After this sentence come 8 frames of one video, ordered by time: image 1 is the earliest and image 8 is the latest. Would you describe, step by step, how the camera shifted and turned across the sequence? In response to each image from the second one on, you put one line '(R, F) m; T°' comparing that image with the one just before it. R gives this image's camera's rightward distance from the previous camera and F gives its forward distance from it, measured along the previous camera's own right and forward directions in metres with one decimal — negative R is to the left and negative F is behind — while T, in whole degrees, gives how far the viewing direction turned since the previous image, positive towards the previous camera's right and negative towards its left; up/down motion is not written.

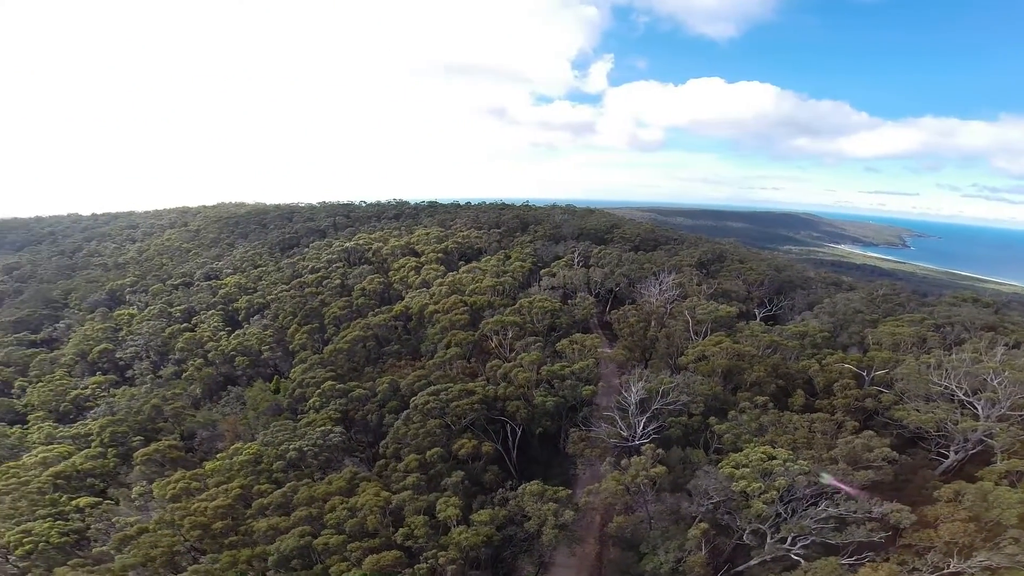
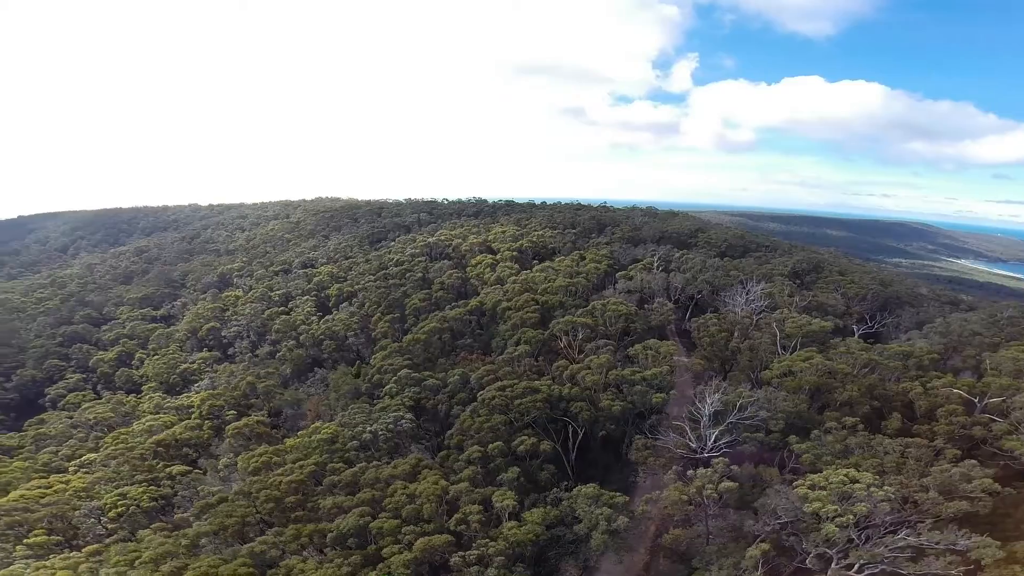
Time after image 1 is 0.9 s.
(+0.7, +0.3) m; -8°
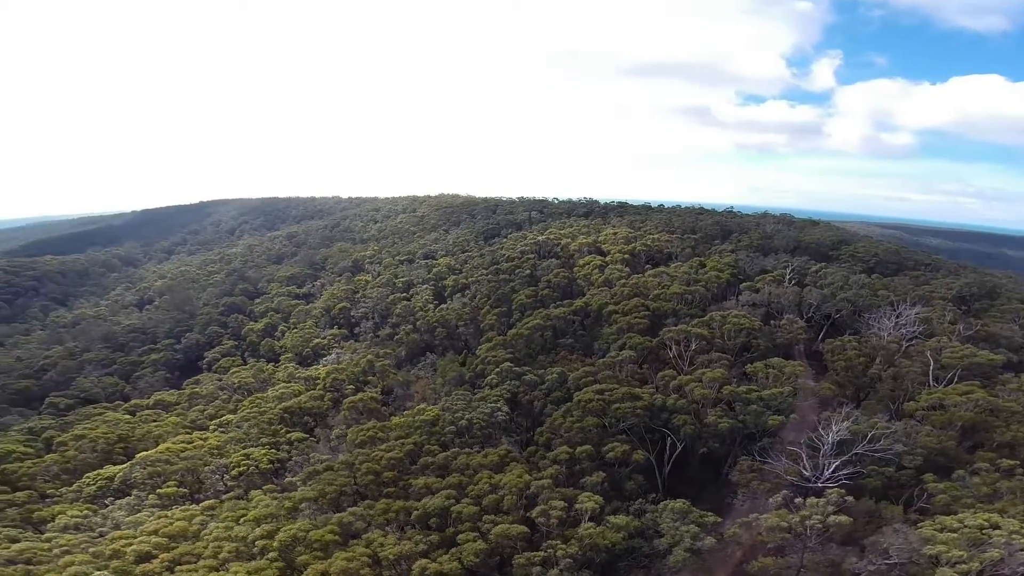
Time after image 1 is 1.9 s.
(+0.9, +0.3) m; -12°
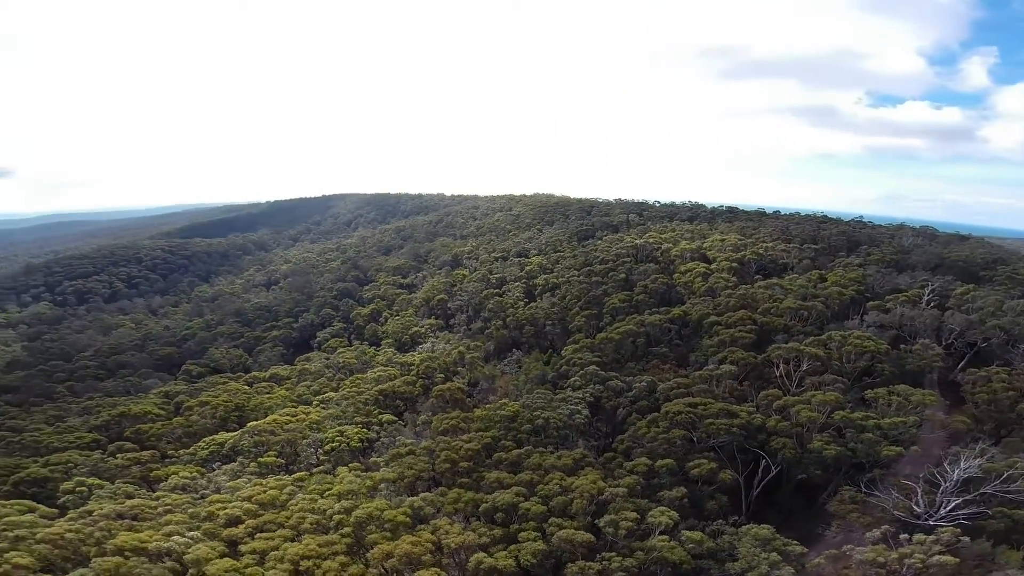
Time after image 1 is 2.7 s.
(+0.8, +0.2) m; -11°
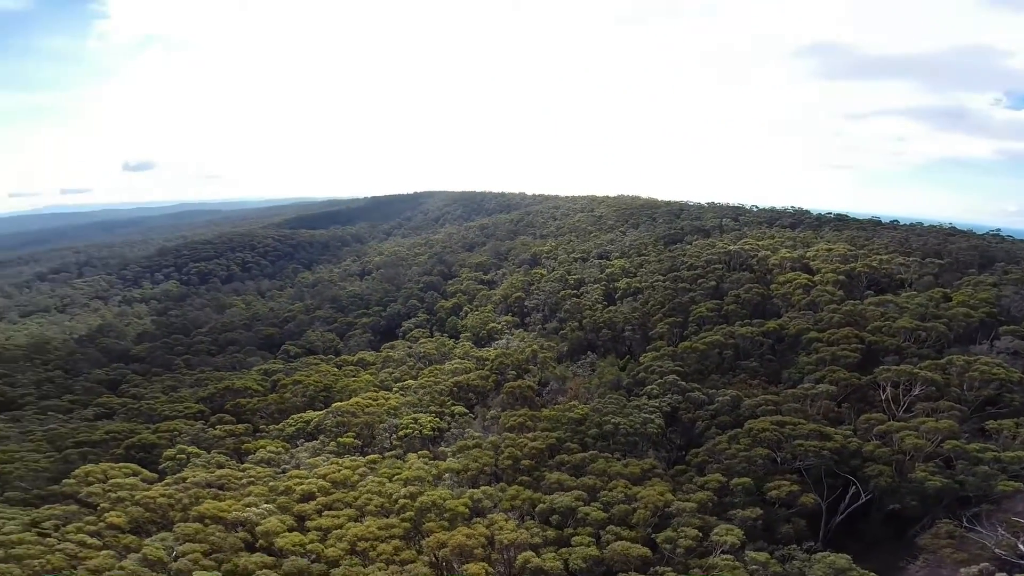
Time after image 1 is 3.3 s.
(+0.8, +0.1) m; -9°
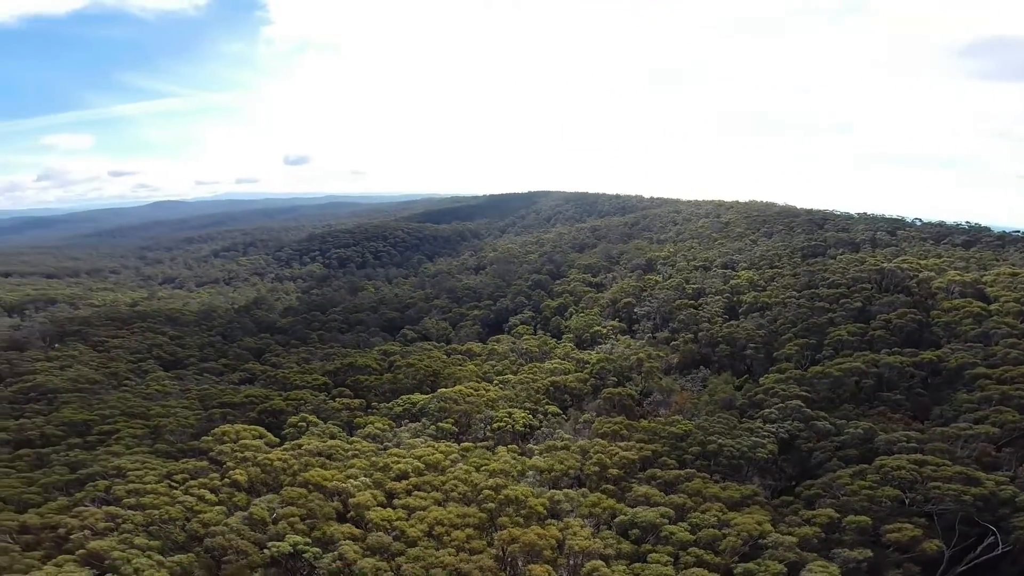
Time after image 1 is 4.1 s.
(+1.0, +0.1) m; -13°
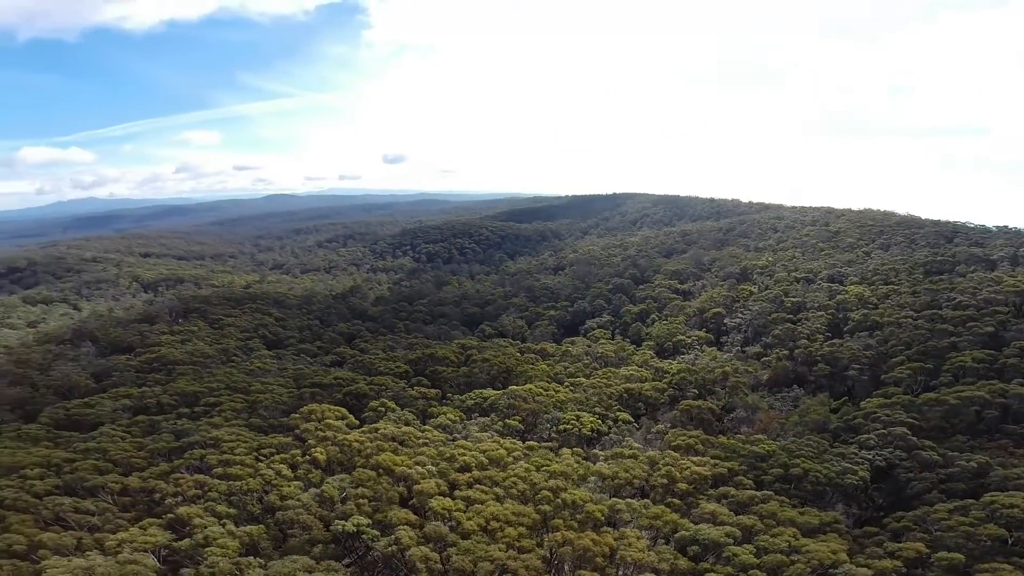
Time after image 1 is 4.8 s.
(+0.7, +0.1) m; -9°
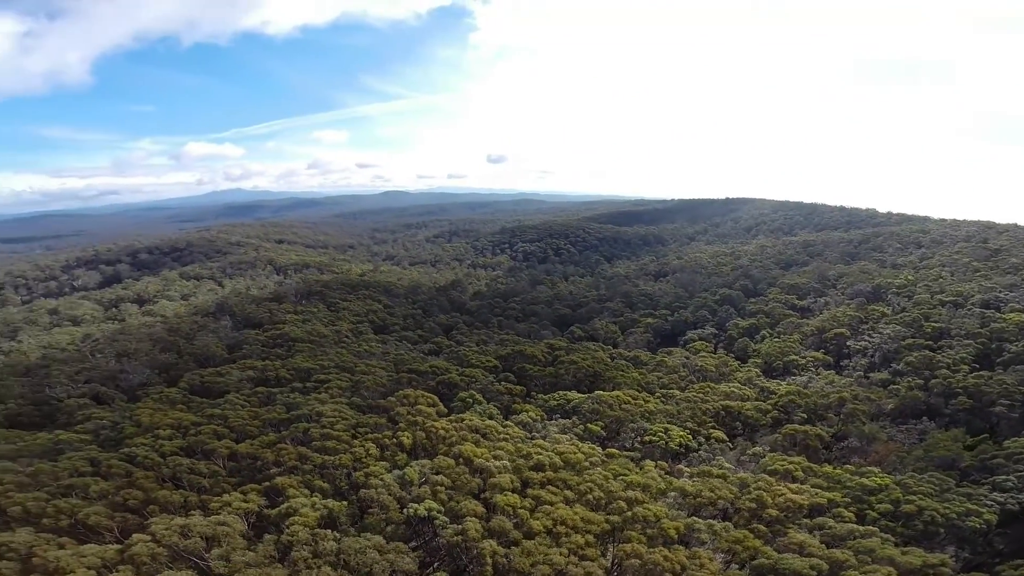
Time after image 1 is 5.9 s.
(+0.8, +0.1) m; -11°
